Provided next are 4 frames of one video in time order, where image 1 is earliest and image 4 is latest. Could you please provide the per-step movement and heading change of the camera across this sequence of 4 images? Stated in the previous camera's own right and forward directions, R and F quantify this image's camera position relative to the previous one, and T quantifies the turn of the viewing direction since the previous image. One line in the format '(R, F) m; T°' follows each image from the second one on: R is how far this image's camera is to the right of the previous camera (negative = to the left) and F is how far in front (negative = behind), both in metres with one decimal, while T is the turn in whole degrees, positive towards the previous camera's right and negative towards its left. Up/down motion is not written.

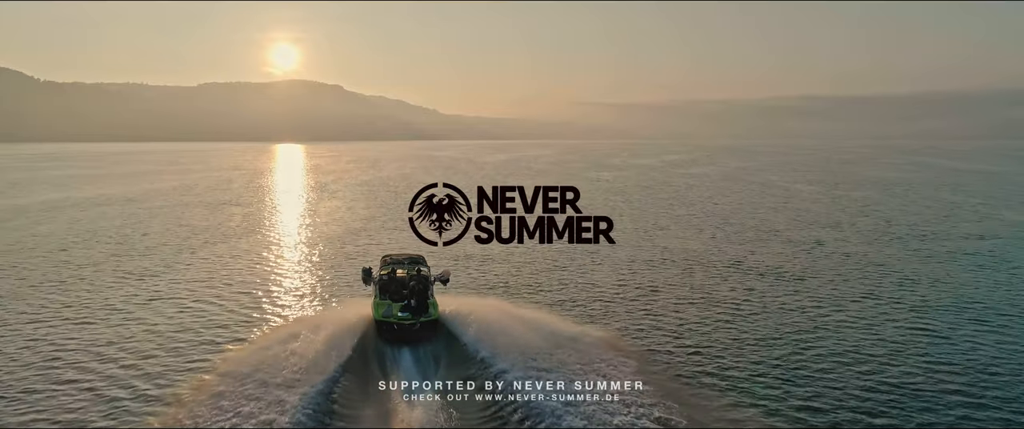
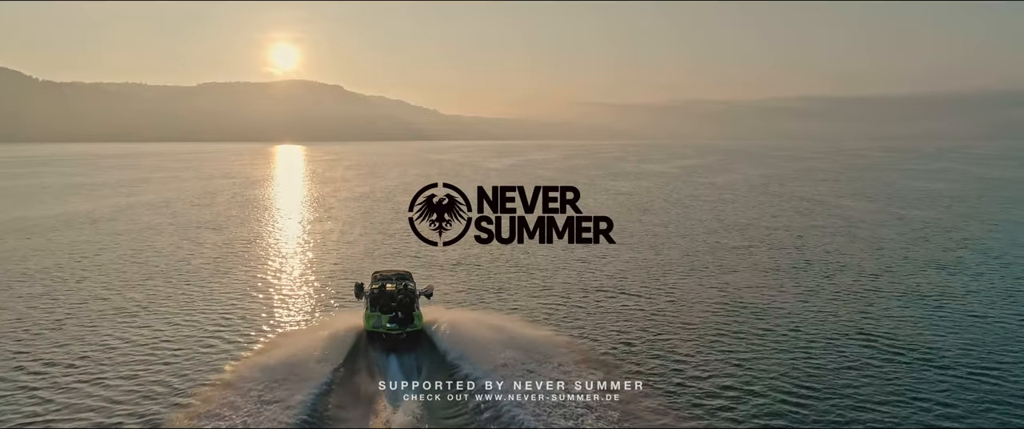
(-1.3, +6.4) m; 0°
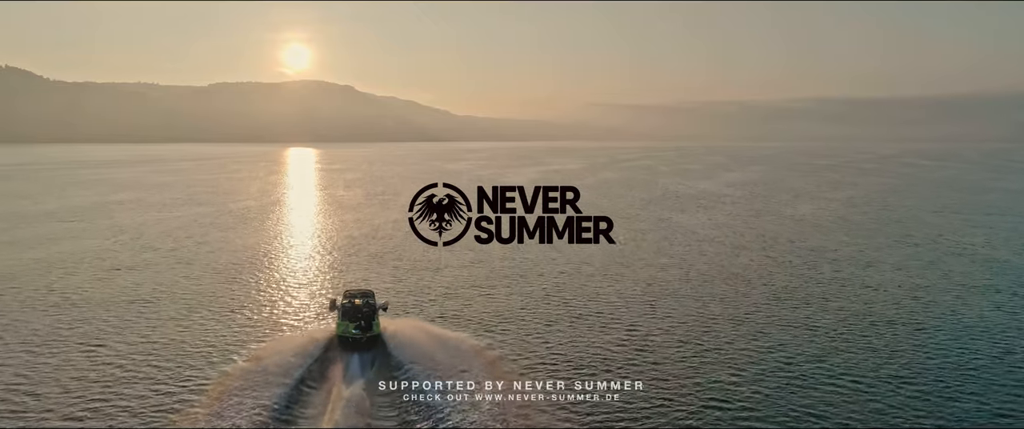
(-2.7, +17.0) m; -1°
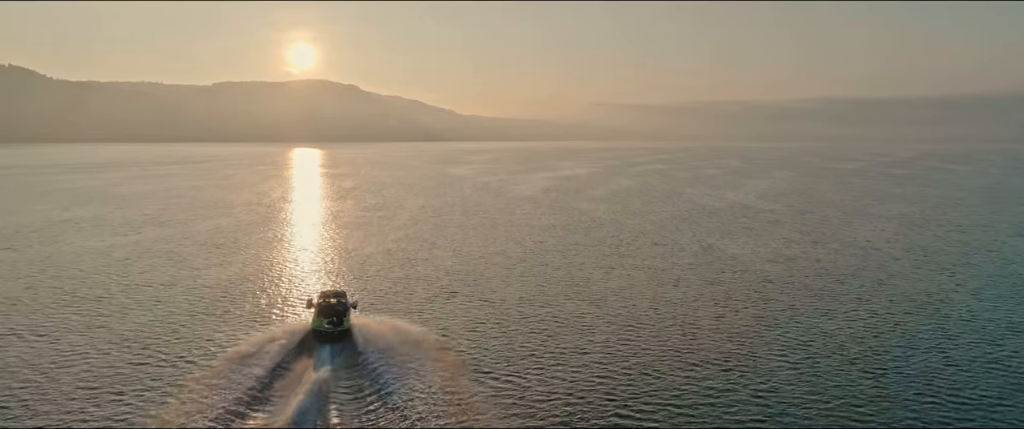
(-1.0, +10.6) m; 0°
